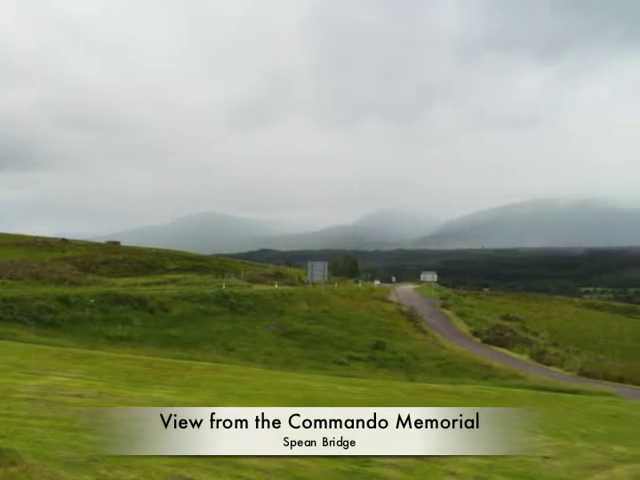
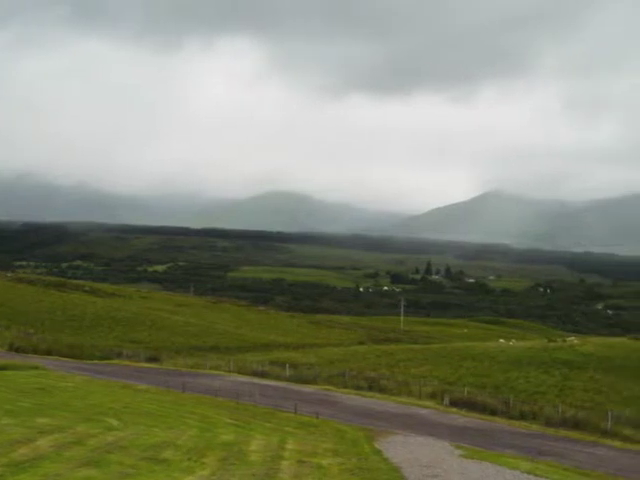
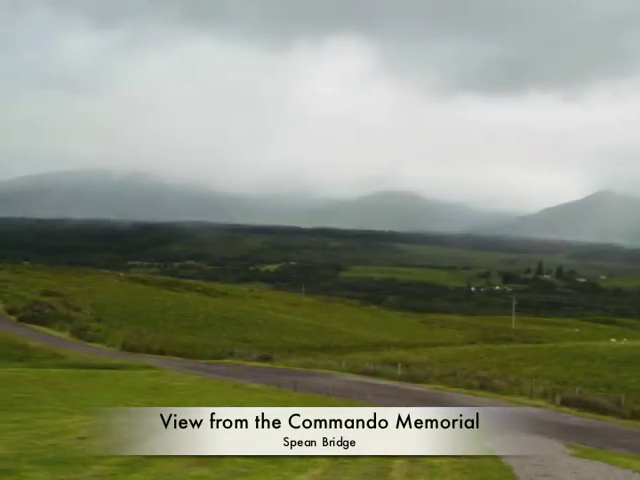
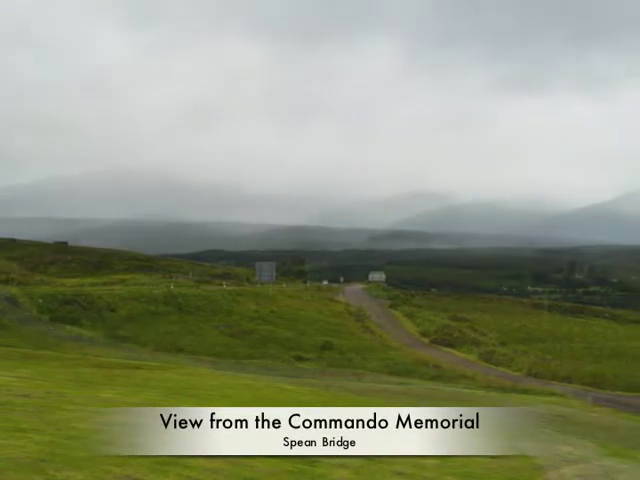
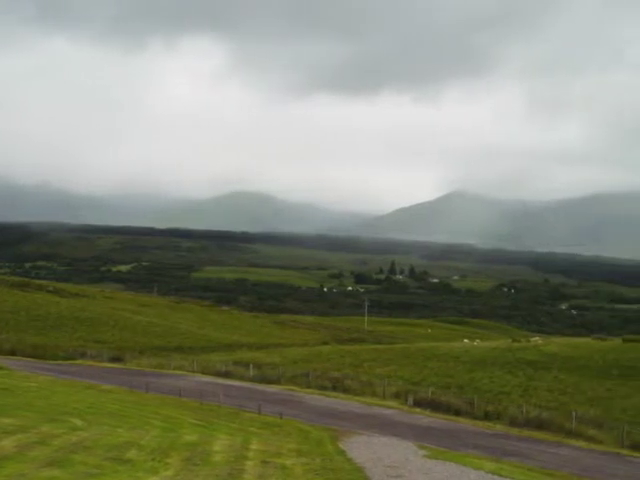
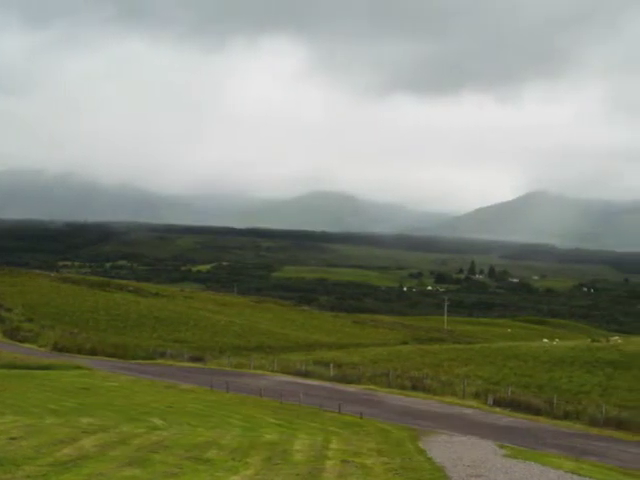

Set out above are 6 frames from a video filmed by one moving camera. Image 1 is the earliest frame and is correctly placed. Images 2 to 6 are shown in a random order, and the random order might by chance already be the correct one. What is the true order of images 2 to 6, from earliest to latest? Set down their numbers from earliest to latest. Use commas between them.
4, 3, 6, 2, 5
